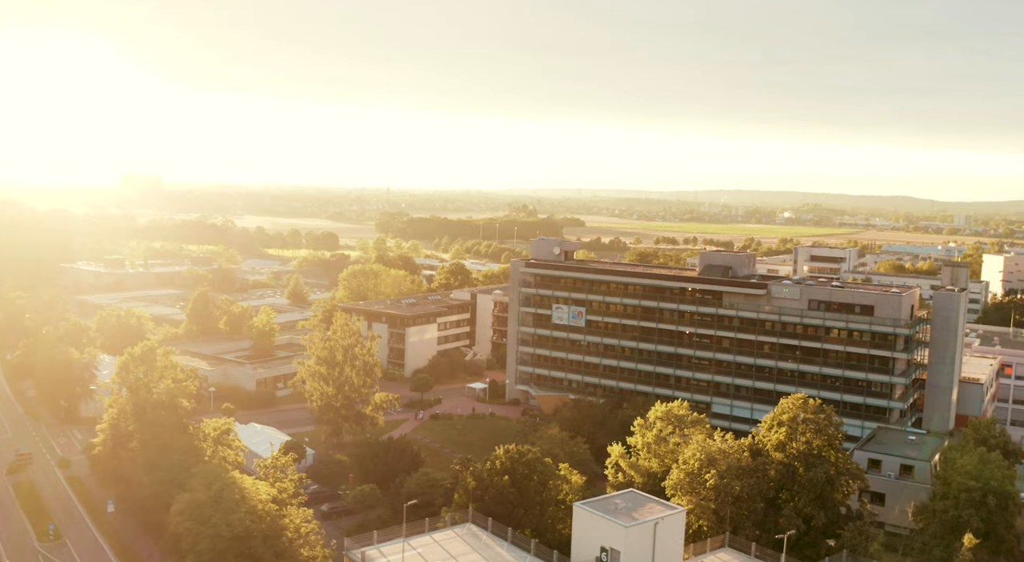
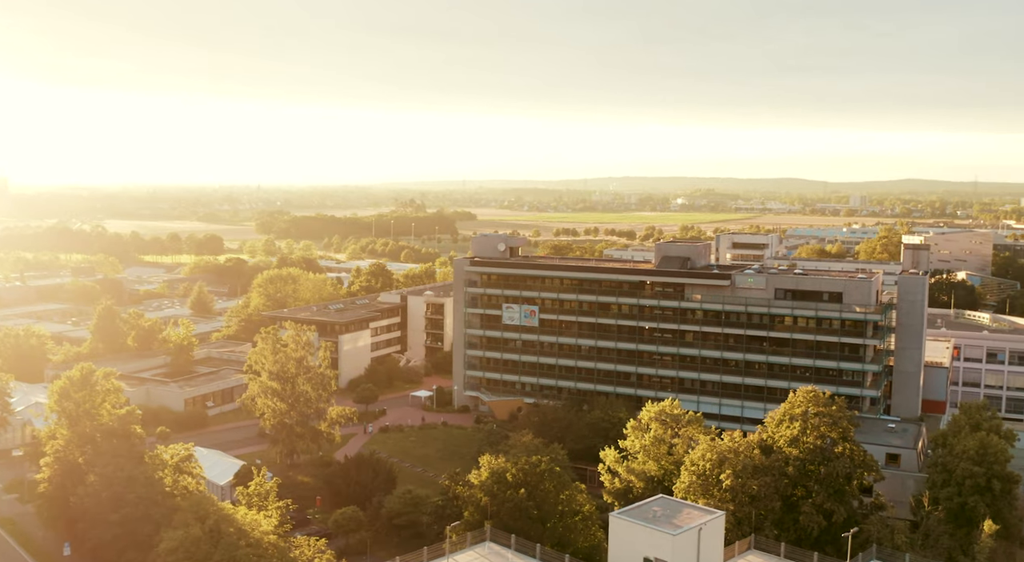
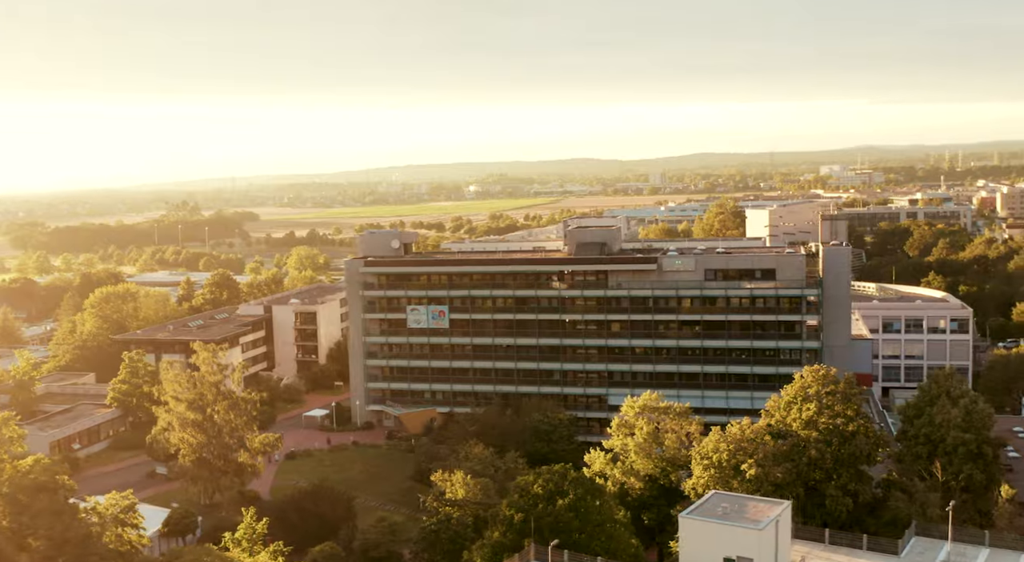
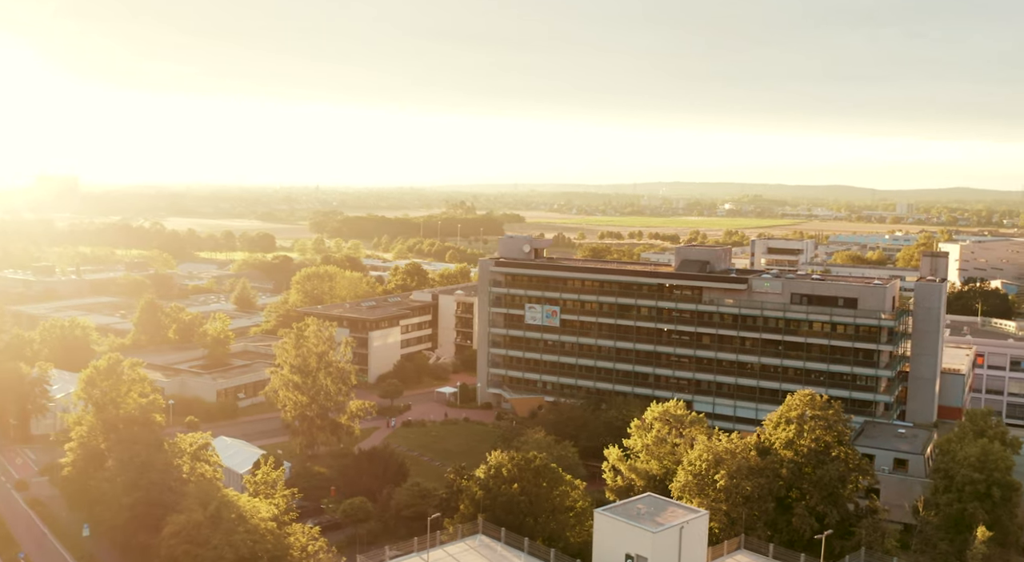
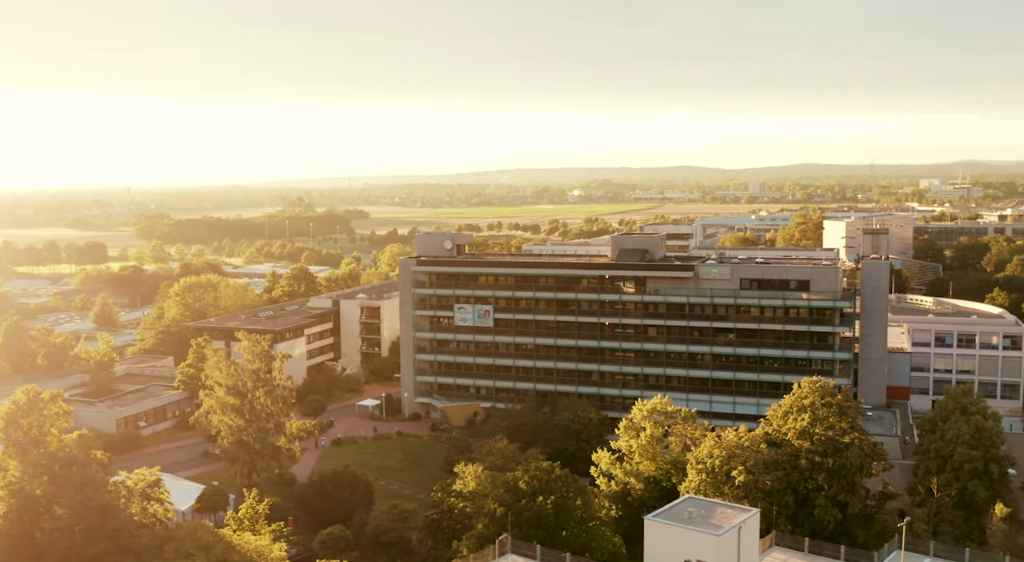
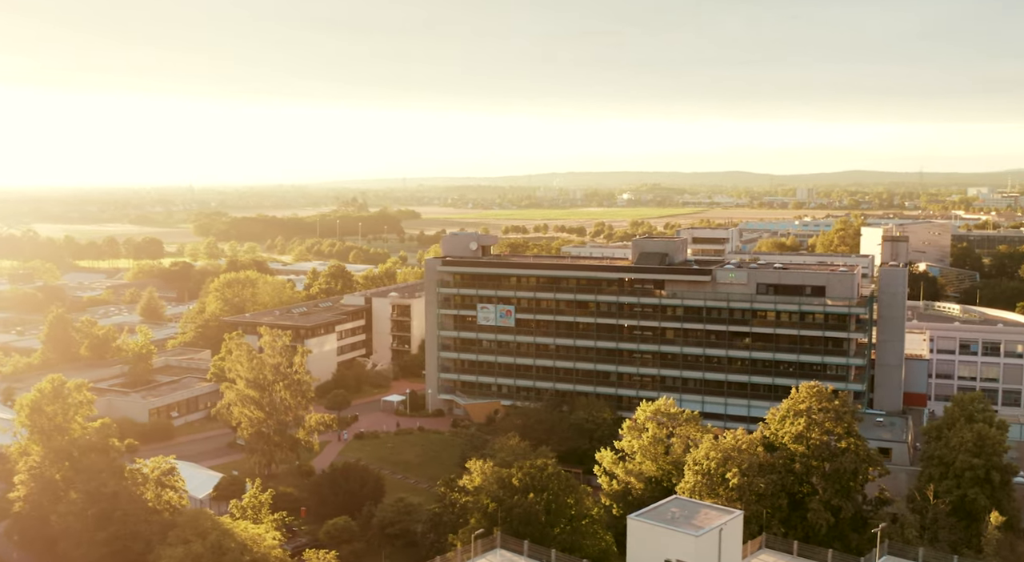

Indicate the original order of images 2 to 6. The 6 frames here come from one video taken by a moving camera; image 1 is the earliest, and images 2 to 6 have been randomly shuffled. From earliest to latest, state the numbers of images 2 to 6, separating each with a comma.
4, 2, 6, 5, 3
